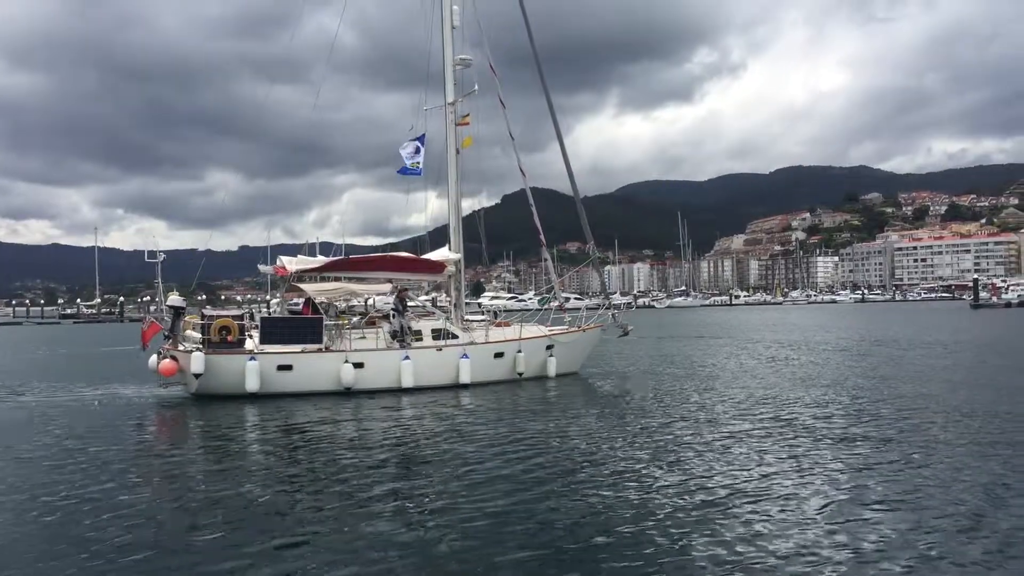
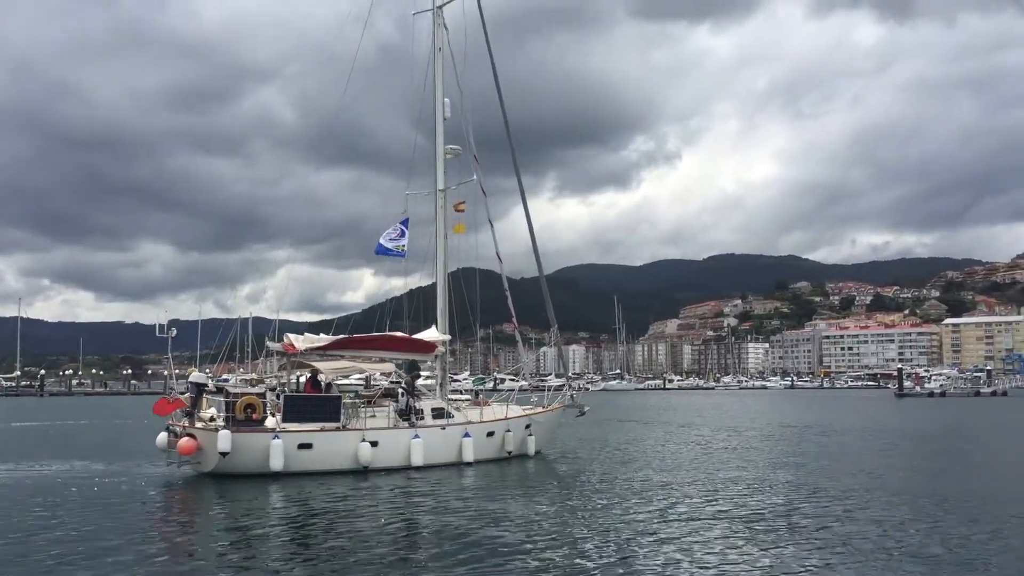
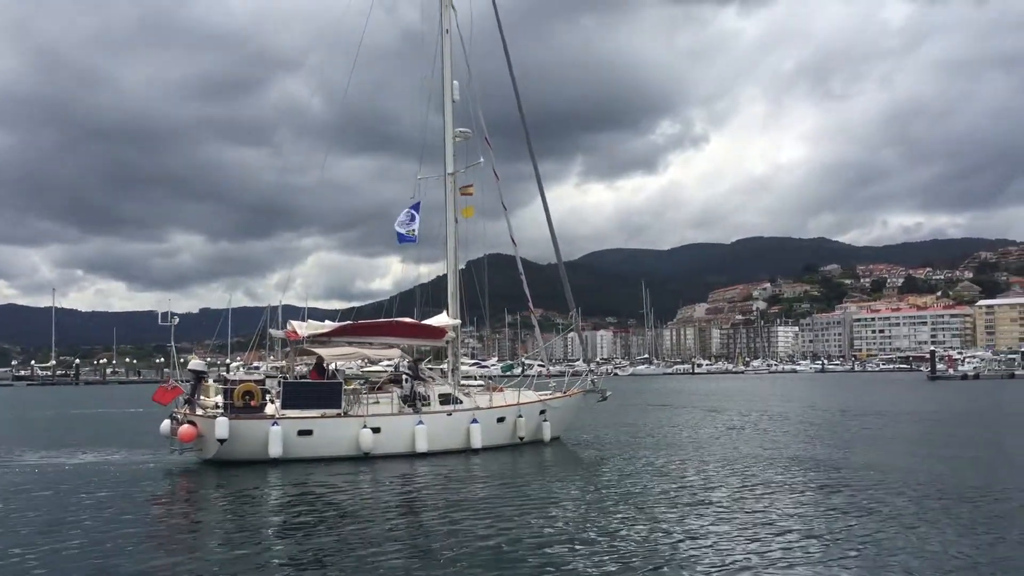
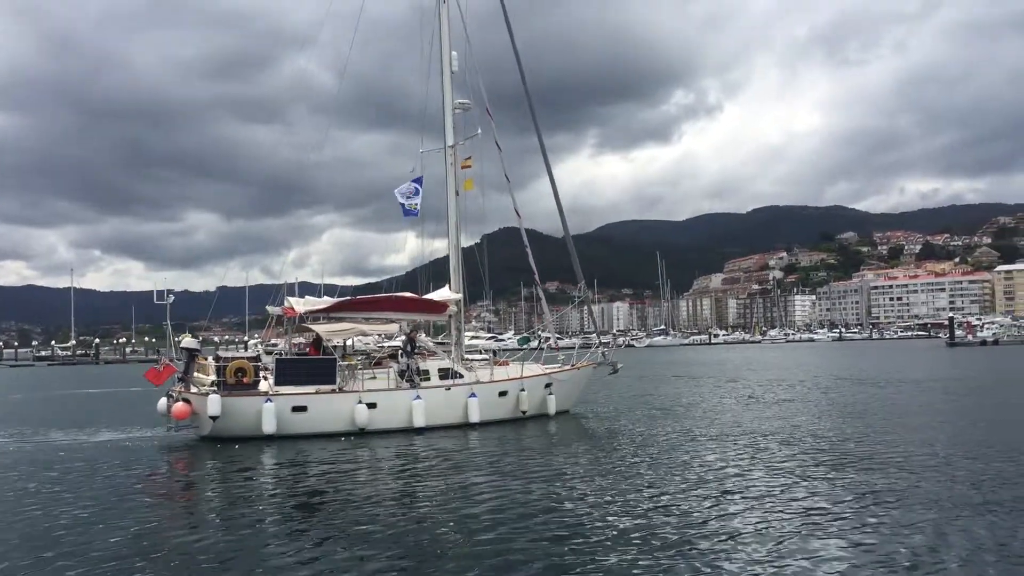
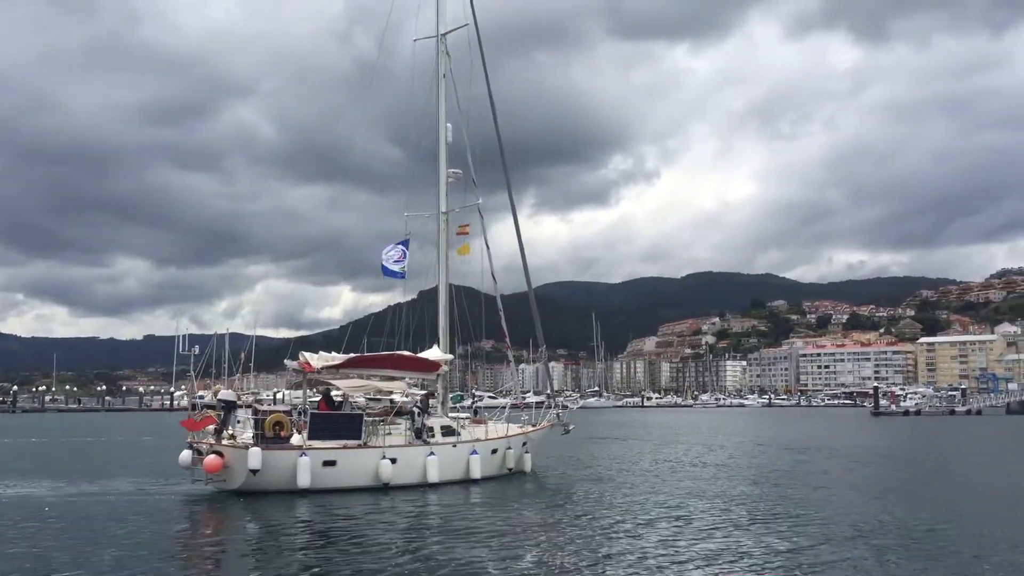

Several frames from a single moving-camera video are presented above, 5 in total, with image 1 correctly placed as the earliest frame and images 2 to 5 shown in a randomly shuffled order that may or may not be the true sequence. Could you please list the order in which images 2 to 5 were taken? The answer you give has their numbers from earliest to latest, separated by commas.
4, 3, 2, 5
